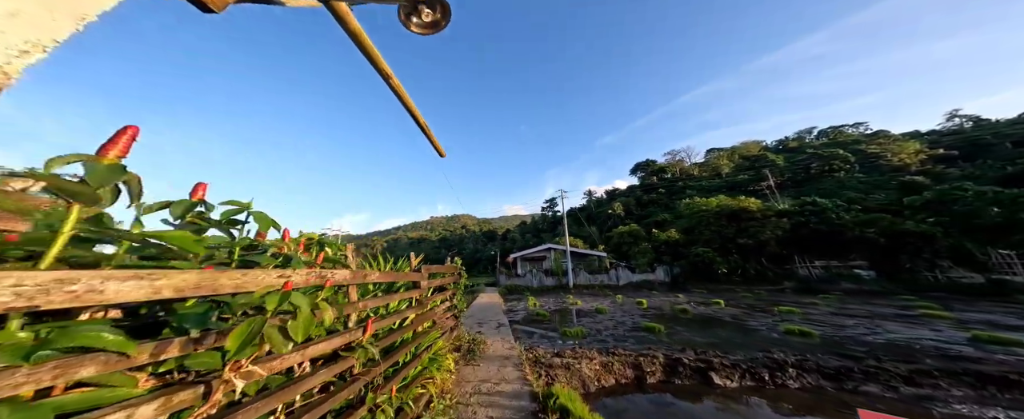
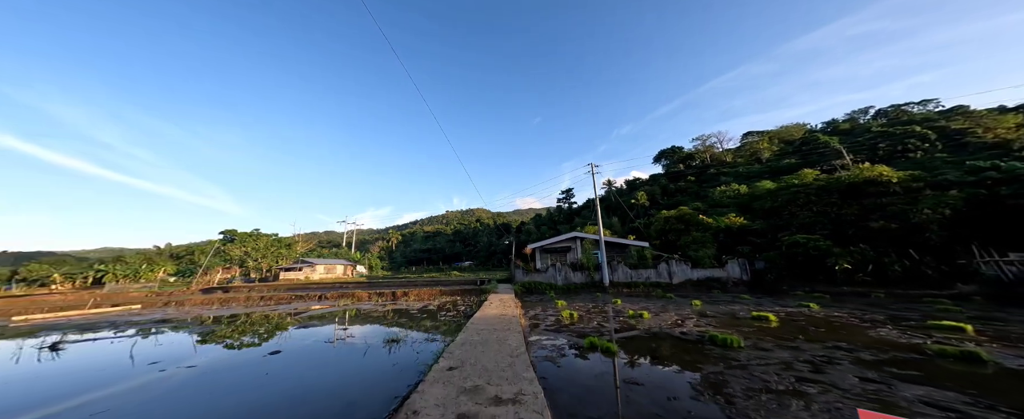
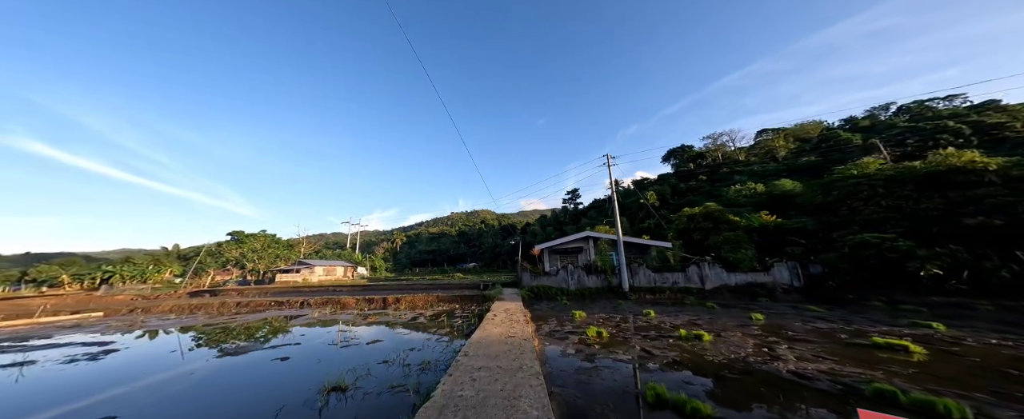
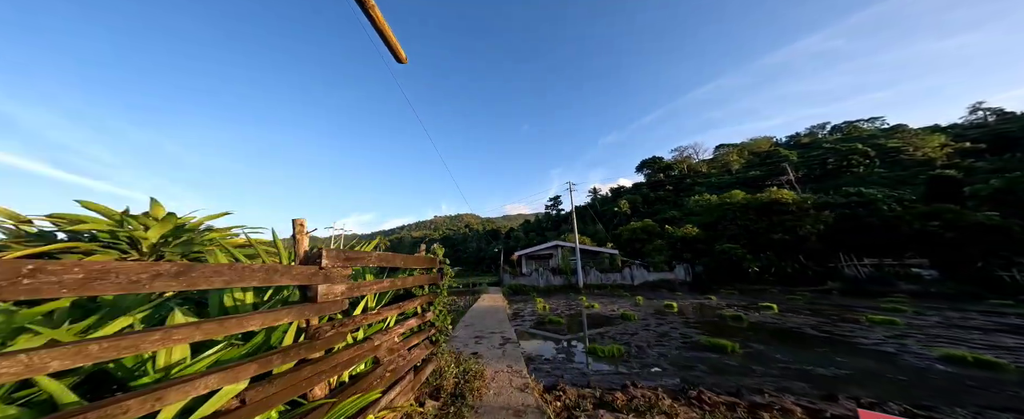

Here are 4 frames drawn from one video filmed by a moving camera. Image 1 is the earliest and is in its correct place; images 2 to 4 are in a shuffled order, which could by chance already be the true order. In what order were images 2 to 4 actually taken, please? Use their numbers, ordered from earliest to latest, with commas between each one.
4, 2, 3
